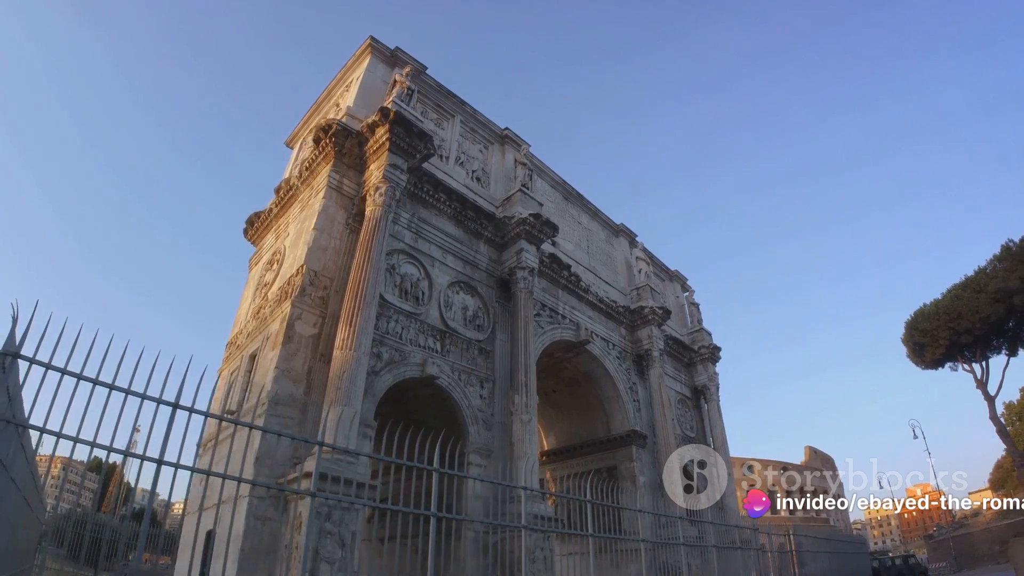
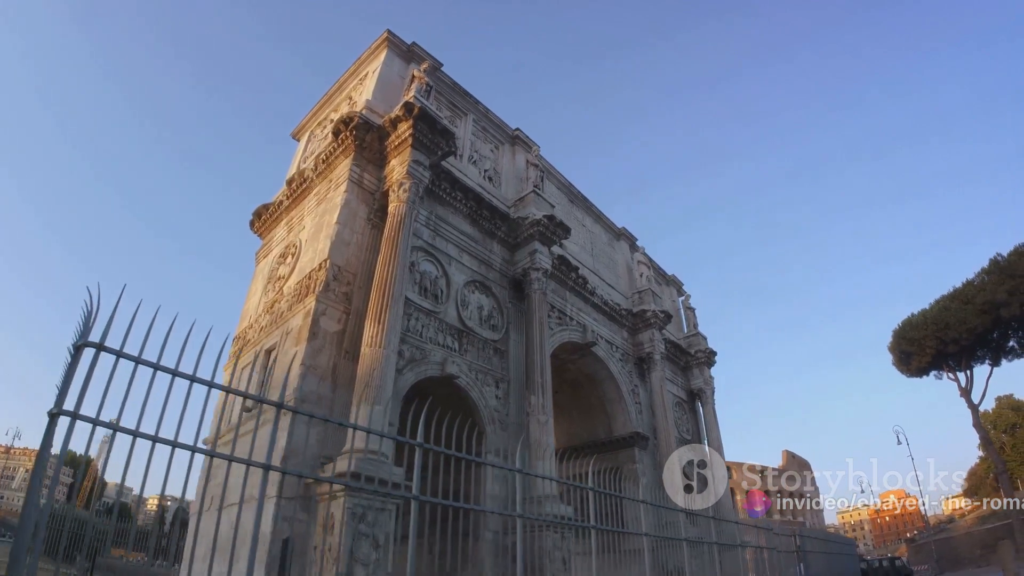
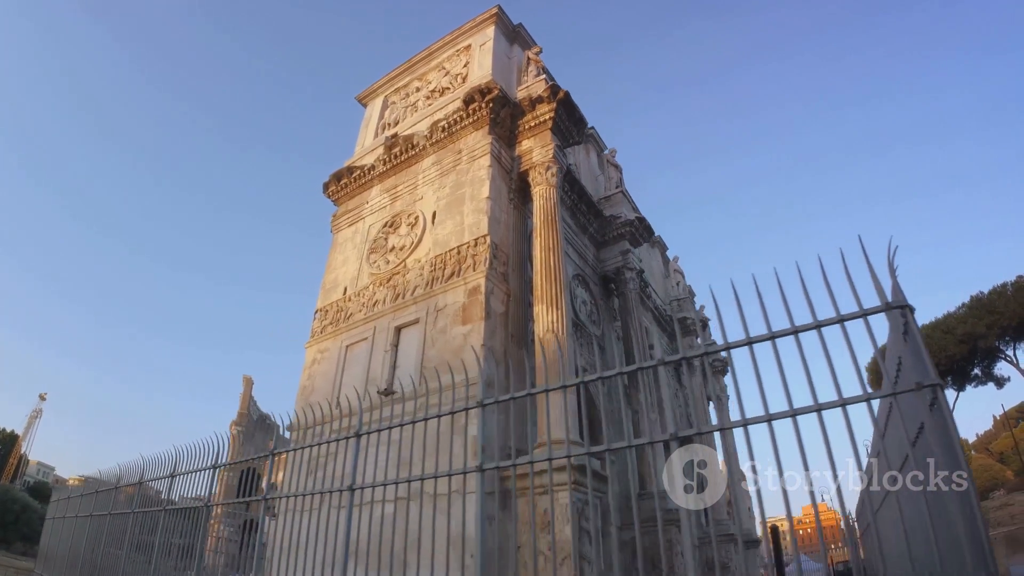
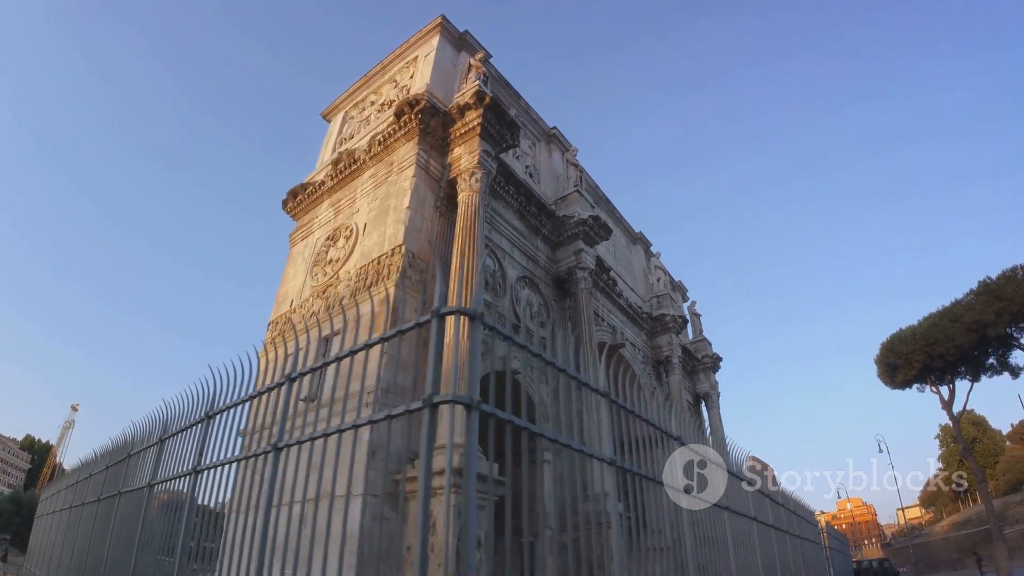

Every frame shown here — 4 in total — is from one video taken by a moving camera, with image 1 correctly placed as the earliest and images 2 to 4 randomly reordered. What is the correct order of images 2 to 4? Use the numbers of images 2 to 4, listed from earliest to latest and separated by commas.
2, 4, 3
